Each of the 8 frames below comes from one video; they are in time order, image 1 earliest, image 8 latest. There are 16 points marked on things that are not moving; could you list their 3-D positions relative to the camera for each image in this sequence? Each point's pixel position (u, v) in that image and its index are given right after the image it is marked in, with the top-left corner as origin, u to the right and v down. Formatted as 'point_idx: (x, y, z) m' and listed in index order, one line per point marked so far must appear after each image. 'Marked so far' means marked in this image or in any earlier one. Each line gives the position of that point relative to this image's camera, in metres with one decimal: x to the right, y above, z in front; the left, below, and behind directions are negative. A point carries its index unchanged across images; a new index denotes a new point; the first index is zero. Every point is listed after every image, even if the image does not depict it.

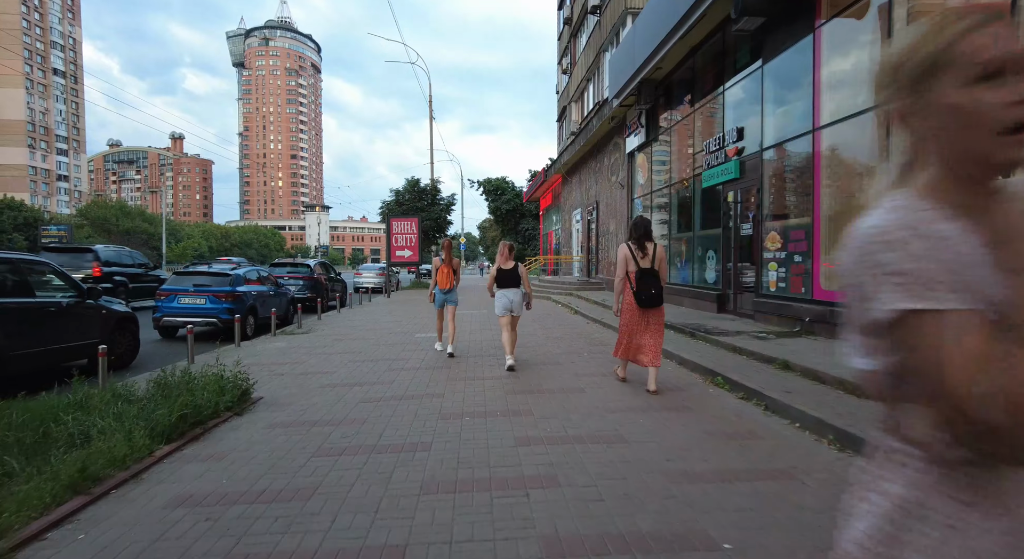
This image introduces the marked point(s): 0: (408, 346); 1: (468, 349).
0: (-2.0, -1.2, +10.9) m
1: (-0.8, -1.2, +10.3) m
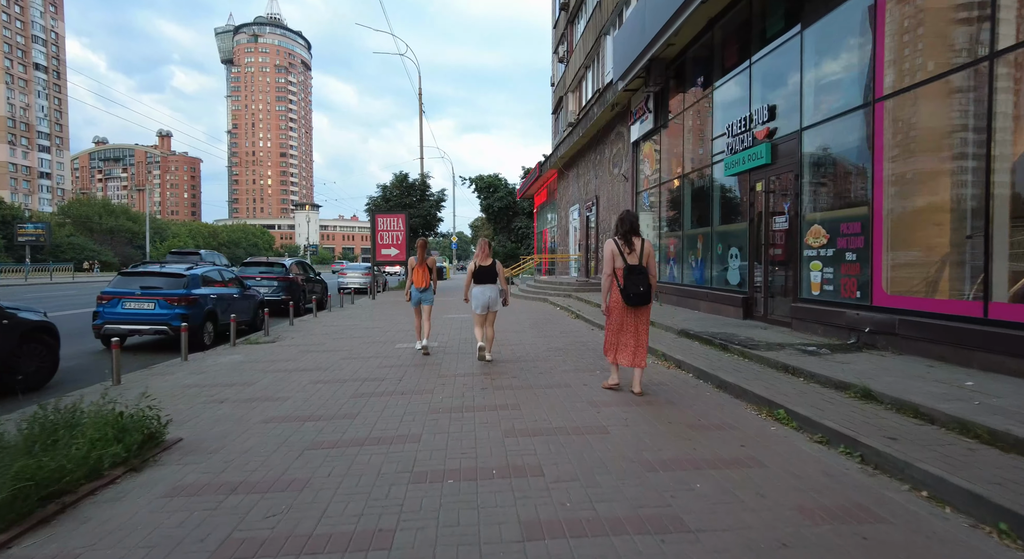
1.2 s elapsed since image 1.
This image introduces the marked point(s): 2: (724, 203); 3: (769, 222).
0: (-2.1, -1.3, +9.3) m
1: (-0.9, -1.3, +8.8) m
2: (+4.4, +1.6, +11.5) m
3: (+4.5, +1.0, +9.7) m
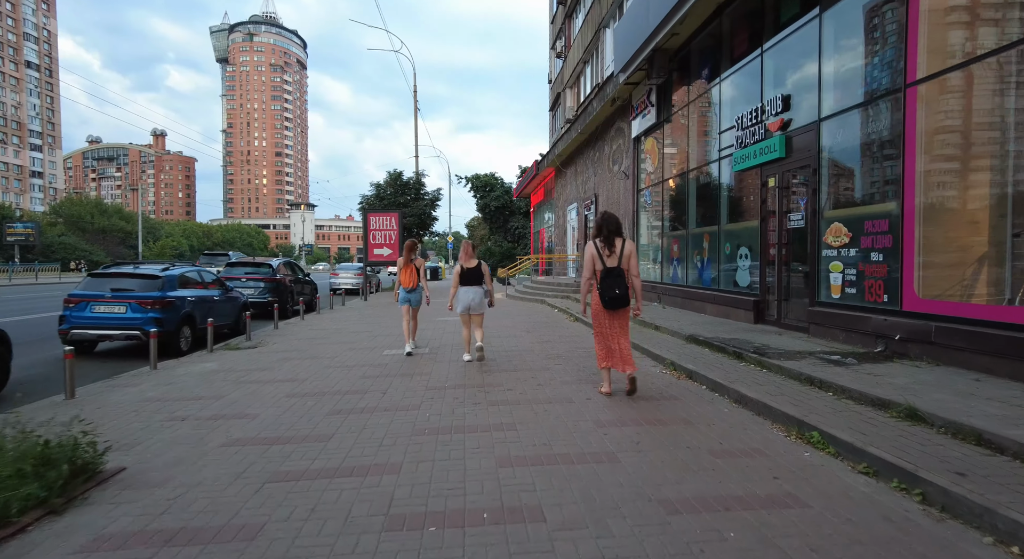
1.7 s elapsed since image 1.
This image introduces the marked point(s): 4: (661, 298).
0: (-2.1, -1.3, +8.6) m
1: (-0.9, -1.3, +8.1) m
2: (+4.3, +1.5, +10.9) m
3: (+4.4, +1.0, +9.1) m
4: (+3.7, -0.4, +14.1) m
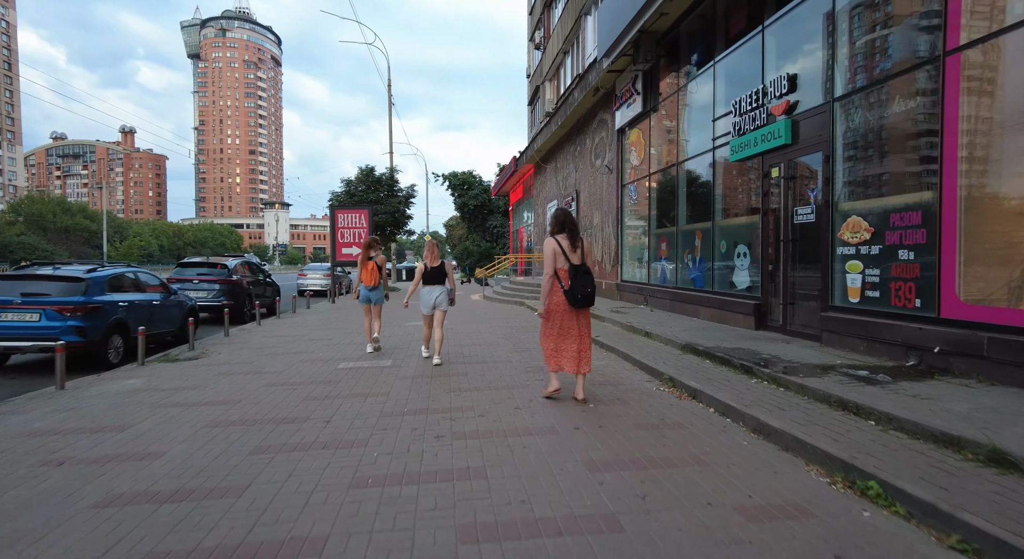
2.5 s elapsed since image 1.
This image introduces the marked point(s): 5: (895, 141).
0: (-2.5, -1.3, +7.5) m
1: (-1.3, -1.3, +7.0) m
2: (+3.9, +1.5, +10.0) m
3: (+4.0, +1.0, +8.2) m
4: (+3.2, -0.5, +13.1) m
5: (+4.3, +1.6, +6.3) m
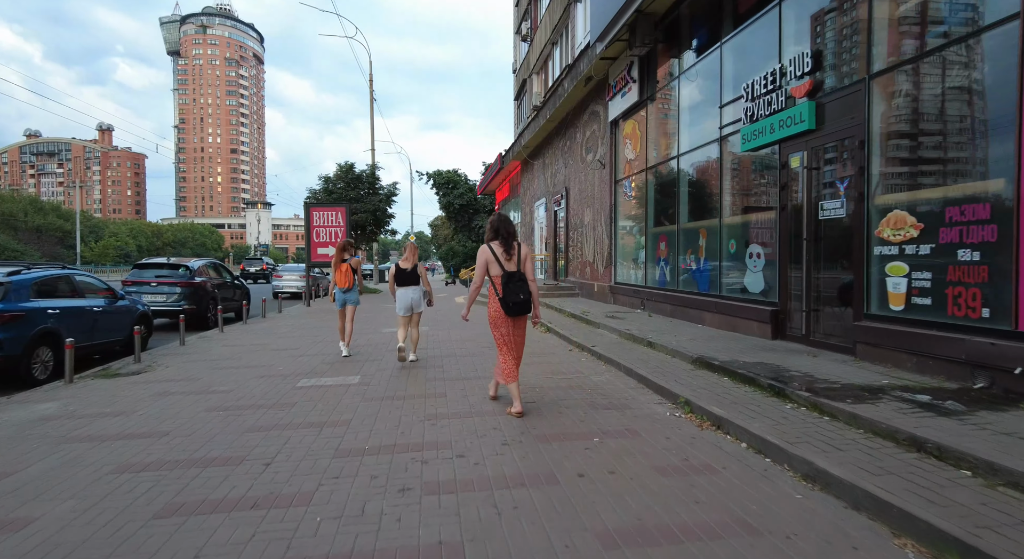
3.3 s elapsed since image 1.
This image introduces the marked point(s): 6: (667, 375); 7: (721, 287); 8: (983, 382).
0: (-2.6, -1.4, +6.4) m
1: (-1.4, -1.4, +5.9) m
2: (+3.7, +1.5, +9.0) m
3: (+3.8, +0.9, +7.2) m
4: (+2.9, -0.5, +12.1) m
5: (+4.2, +1.5, +5.4) m
6: (+1.8, -1.1, +6.5) m
7: (+3.5, -0.1, +9.5) m
8: (+4.0, -0.8, +4.8) m
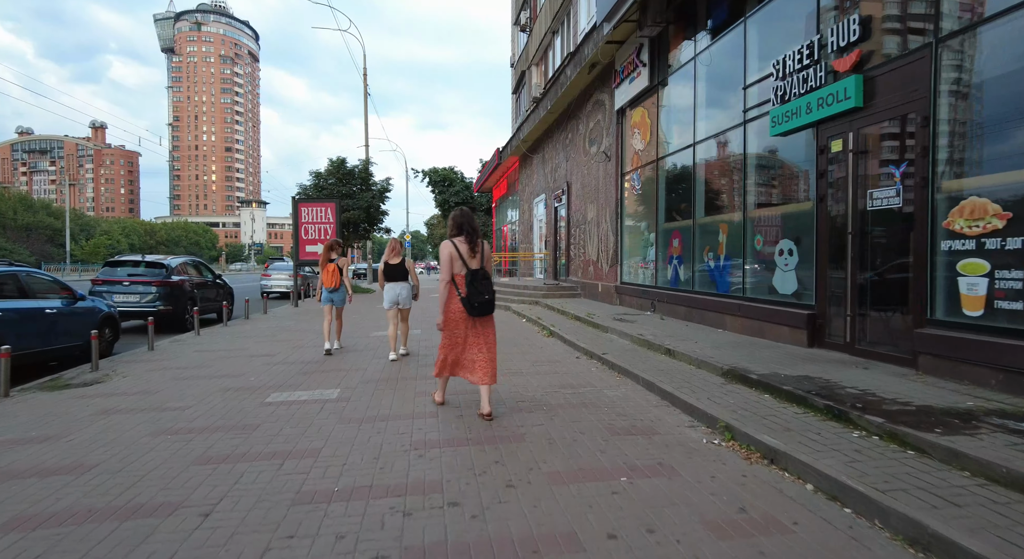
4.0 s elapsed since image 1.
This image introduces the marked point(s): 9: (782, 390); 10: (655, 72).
0: (-2.6, -1.4, +5.4) m
1: (-1.4, -1.4, +5.0) m
2: (+3.7, +1.5, +8.1) m
3: (+3.9, +0.9, +6.3) m
4: (+2.9, -0.5, +11.2) m
5: (+4.2, +1.5, +4.5) m
6: (+1.8, -1.1, +5.6) m
7: (+3.5, -0.1, +8.6) m
8: (+4.0, -0.8, +3.8) m
9: (+2.5, -1.0, +5.1) m
10: (+3.0, +4.3, +11.7) m
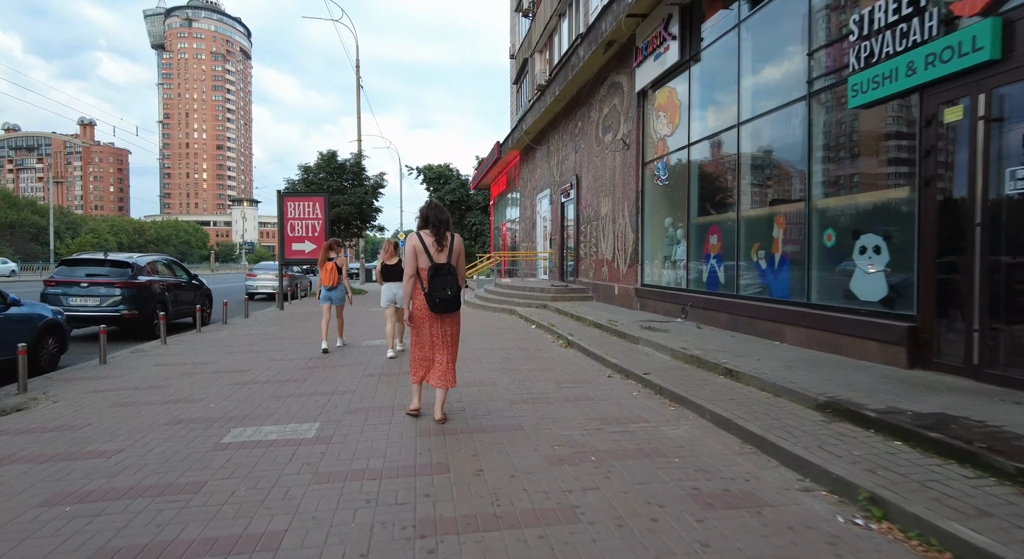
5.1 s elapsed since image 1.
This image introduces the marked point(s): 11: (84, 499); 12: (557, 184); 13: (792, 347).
0: (-2.3, -1.4, +3.9) m
1: (-1.1, -1.4, +3.5) m
2: (+3.9, +1.4, +6.7) m
3: (+4.1, +0.9, +4.9) m
4: (+3.1, -0.5, +9.8) m
5: (+4.5, +1.5, +3.1) m
6: (+2.1, -1.1, +4.2) m
7: (+3.8, -0.2, +7.2) m
8: (+4.3, -0.9, +2.5) m
9: (+2.7, -1.0, +3.7) m
10: (+3.2, +4.3, +10.3) m
11: (-2.8, -1.4, +3.7) m
12: (+1.5, +3.2, +18.9) m
13: (+3.6, -0.8, +7.2) m
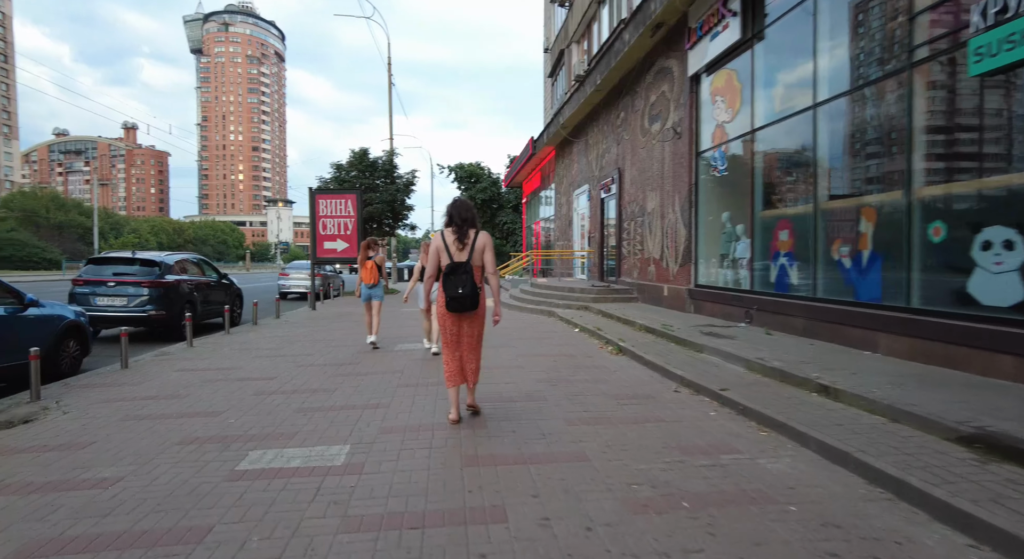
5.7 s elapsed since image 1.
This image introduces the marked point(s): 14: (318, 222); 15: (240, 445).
0: (-1.9, -1.4, +3.2) m
1: (-0.7, -1.4, +2.8) m
2: (+4.5, +1.4, +5.7) m
3: (+4.6, +0.9, +3.9) m
4: (+3.8, -0.5, +8.8) m
5: (+4.9, +1.5, +2.0) m
6: (+2.5, -1.1, +3.3) m
7: (+4.4, -0.2, +6.2) m
8: (+4.6, -0.9, +1.4) m
9: (+3.1, -1.0, +2.8) m
10: (+3.9, +4.3, +9.4) m
11: (-2.4, -1.4, +3.0) m
12: (+2.7, +3.2, +18.0) m
13: (+4.1, -0.9, +6.2) m
14: (-6.2, +1.8, +18.0) m
15: (-2.3, -1.4, +4.7) m
